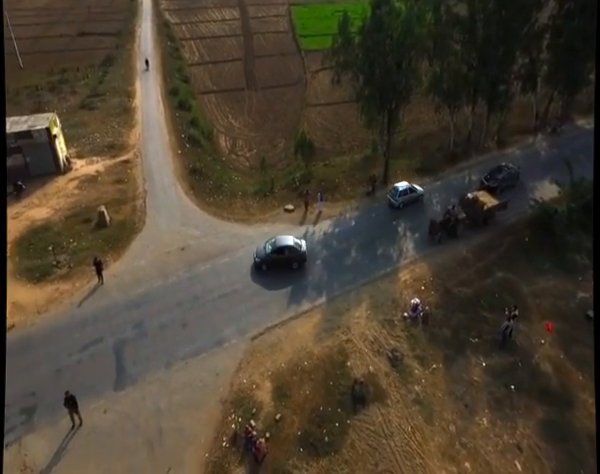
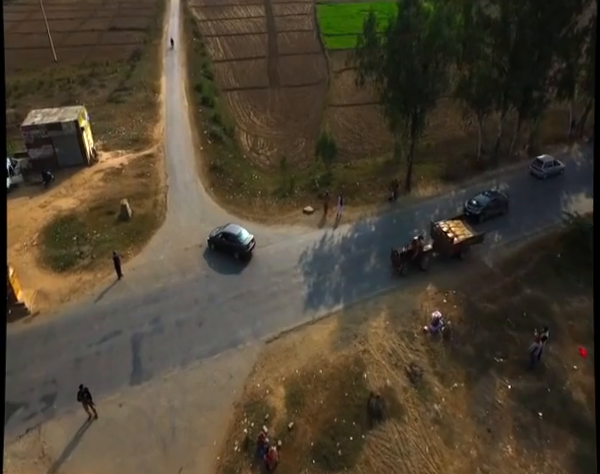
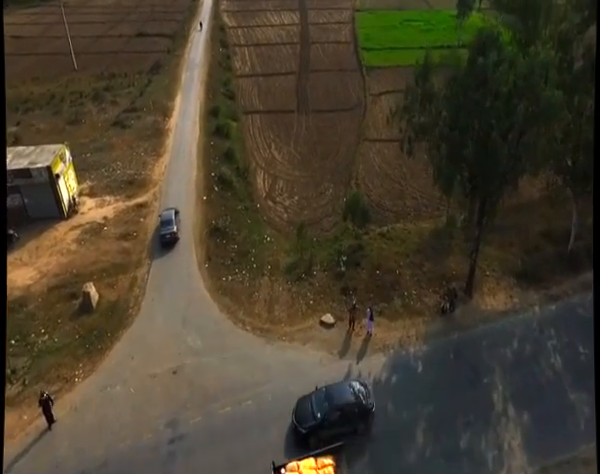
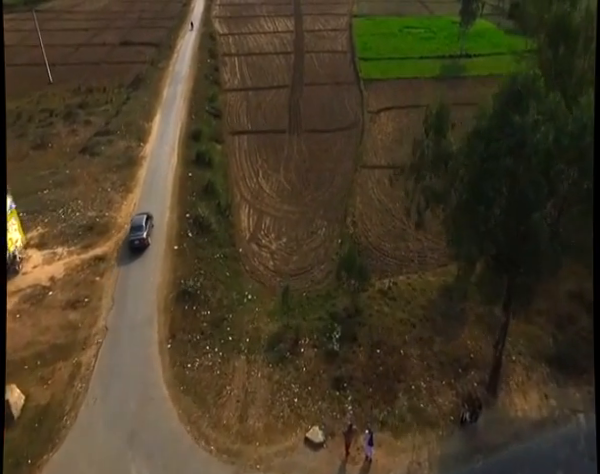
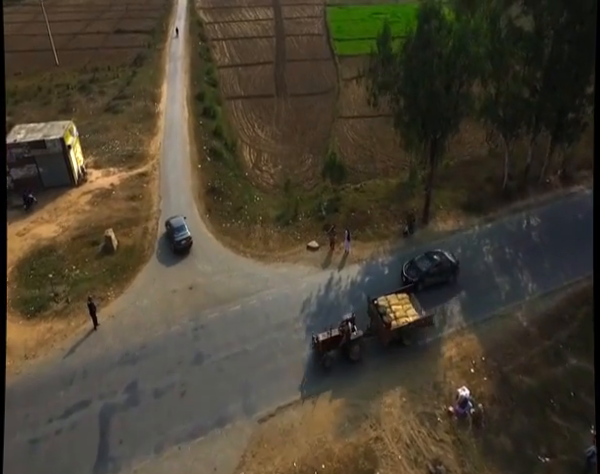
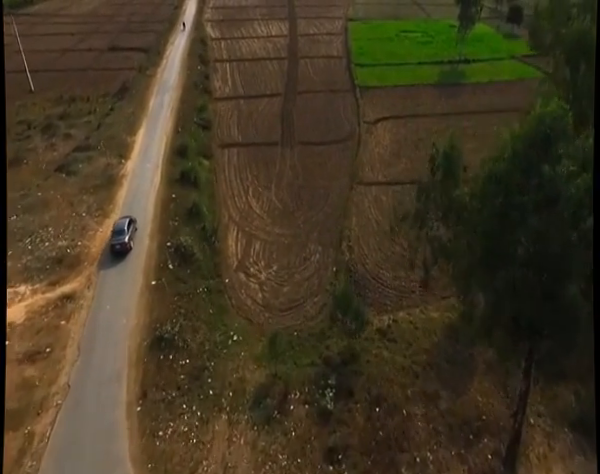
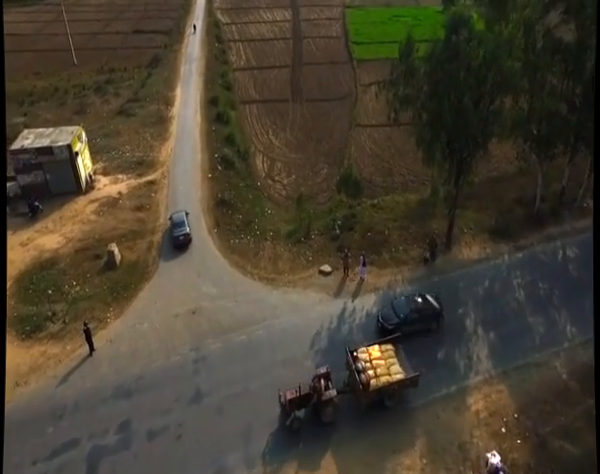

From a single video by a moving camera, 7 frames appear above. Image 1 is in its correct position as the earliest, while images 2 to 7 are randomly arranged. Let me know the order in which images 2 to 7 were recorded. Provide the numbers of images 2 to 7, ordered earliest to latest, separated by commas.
2, 5, 7, 3, 4, 6
